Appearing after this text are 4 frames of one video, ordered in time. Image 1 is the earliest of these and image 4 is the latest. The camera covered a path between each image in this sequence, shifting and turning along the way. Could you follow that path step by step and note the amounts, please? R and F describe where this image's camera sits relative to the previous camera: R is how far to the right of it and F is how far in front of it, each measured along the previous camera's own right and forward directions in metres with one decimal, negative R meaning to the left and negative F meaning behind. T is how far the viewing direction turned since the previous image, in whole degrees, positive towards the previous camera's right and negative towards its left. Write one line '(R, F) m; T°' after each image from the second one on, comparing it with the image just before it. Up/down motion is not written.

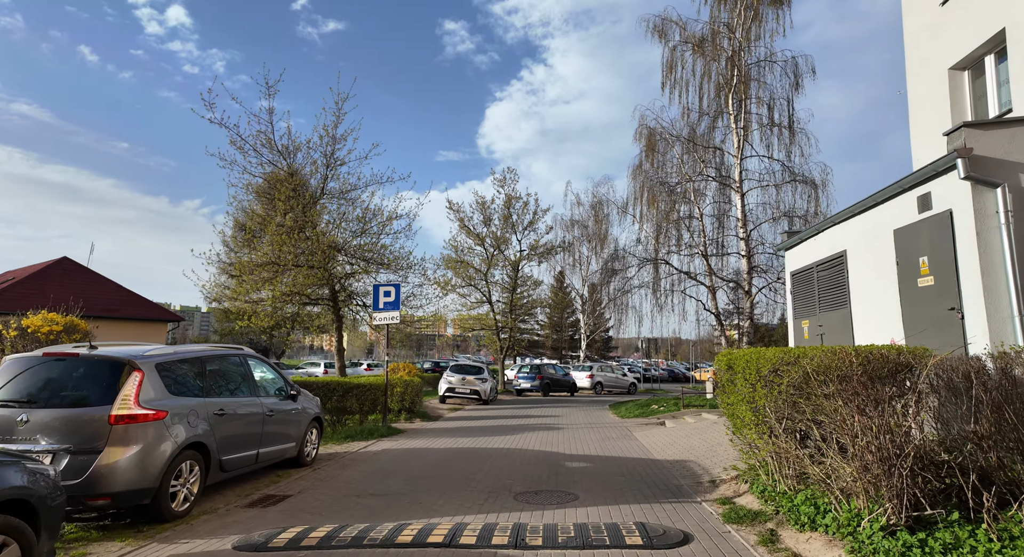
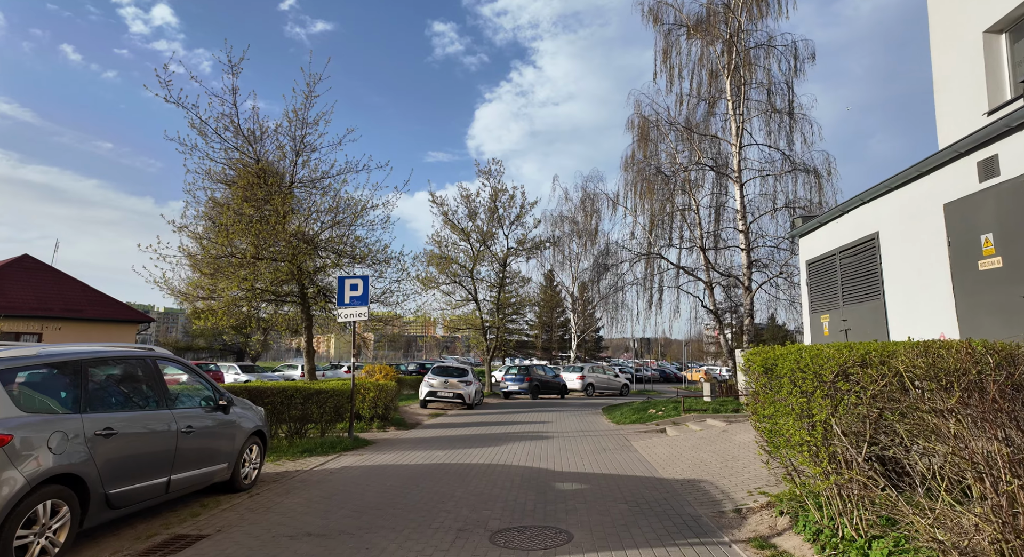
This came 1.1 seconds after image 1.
(+0.1, +1.5) m; +1°
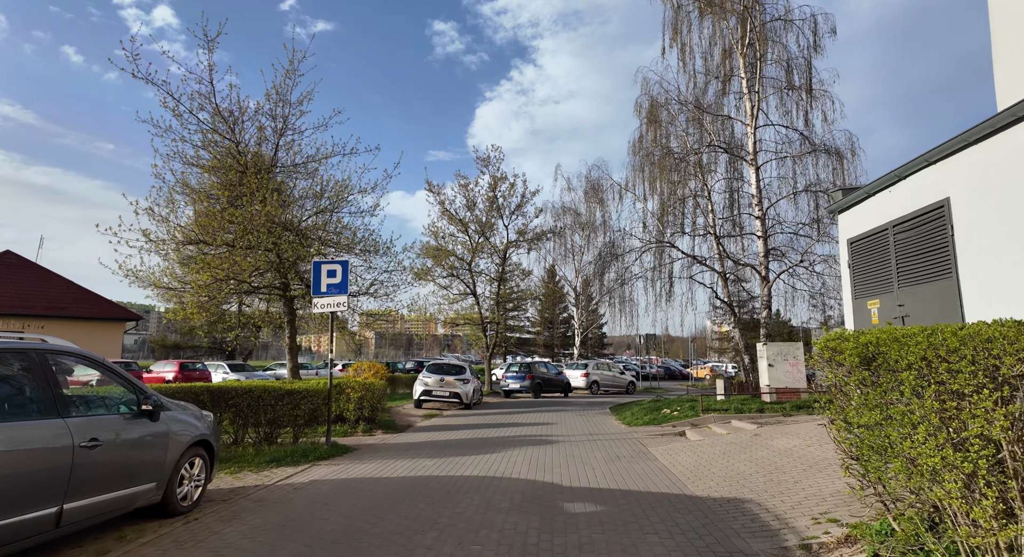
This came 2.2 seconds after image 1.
(0.0, +1.4) m; 0°
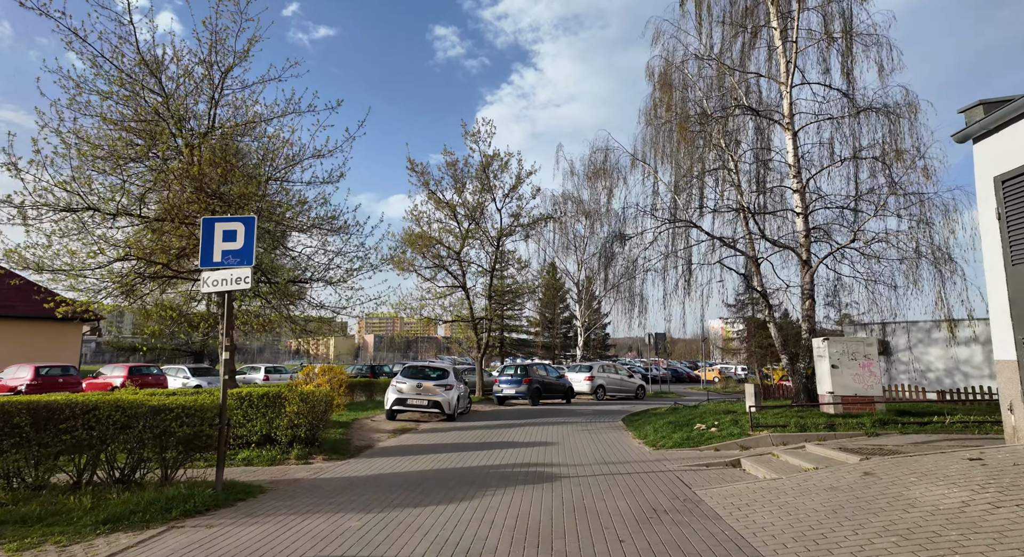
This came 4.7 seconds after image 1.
(+0.2, +3.4) m; 0°
